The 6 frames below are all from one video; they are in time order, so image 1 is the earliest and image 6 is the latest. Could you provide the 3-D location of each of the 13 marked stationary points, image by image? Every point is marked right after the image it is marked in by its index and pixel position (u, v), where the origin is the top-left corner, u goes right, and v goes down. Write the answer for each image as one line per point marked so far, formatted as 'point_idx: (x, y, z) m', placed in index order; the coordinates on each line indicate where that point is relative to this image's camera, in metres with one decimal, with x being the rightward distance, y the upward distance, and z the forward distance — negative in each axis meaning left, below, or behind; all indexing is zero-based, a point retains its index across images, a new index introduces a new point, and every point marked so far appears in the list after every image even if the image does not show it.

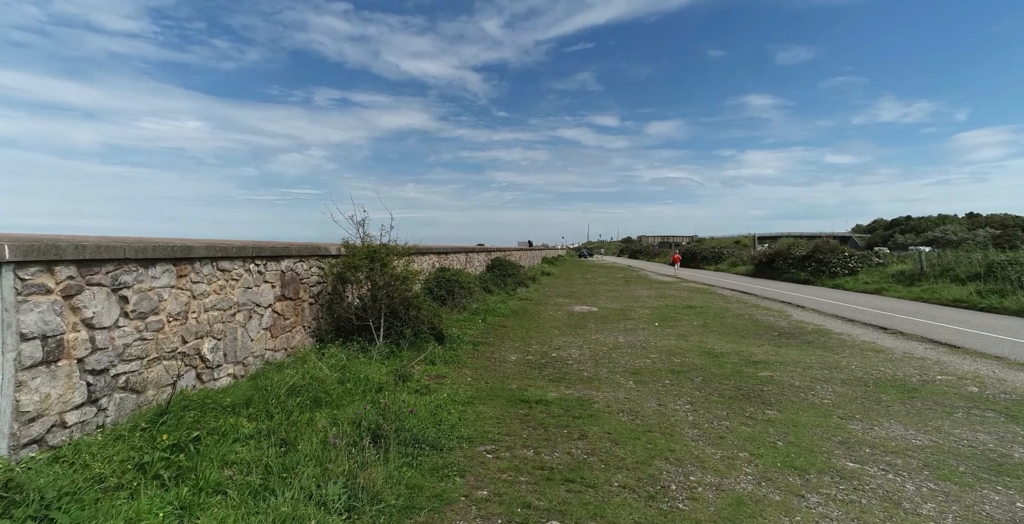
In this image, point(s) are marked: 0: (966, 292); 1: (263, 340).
0: (+11.9, -0.8, +12.8) m
1: (-2.5, -0.8, +4.9) m
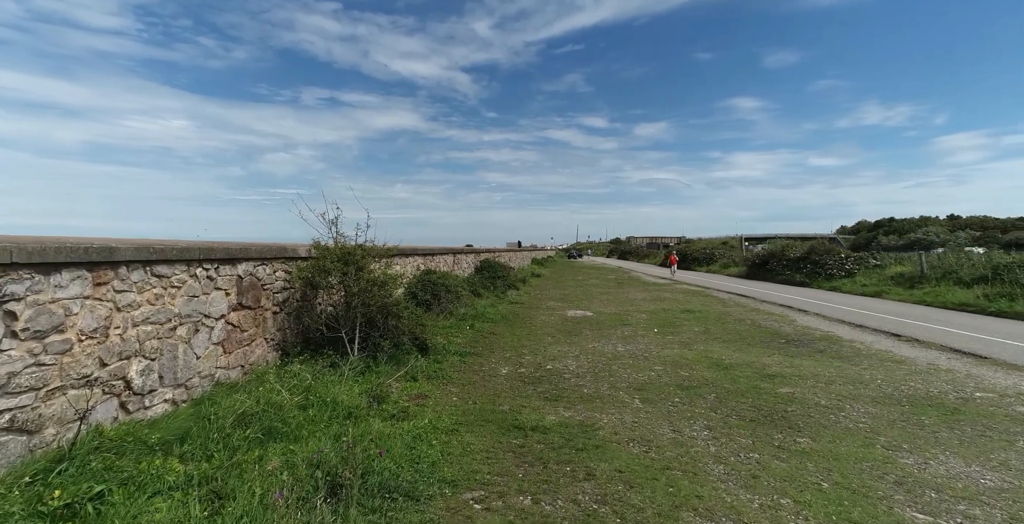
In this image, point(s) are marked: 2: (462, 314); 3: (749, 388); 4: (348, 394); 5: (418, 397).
0: (+11.6, -0.9, +12.4) m
1: (-2.5, -0.8, +4.1) m
2: (-1.0, -1.1, +10.0) m
3: (+2.6, -1.4, +5.4) m
4: (-1.4, -1.2, +4.3) m
5: (-0.9, -1.4, +4.9) m
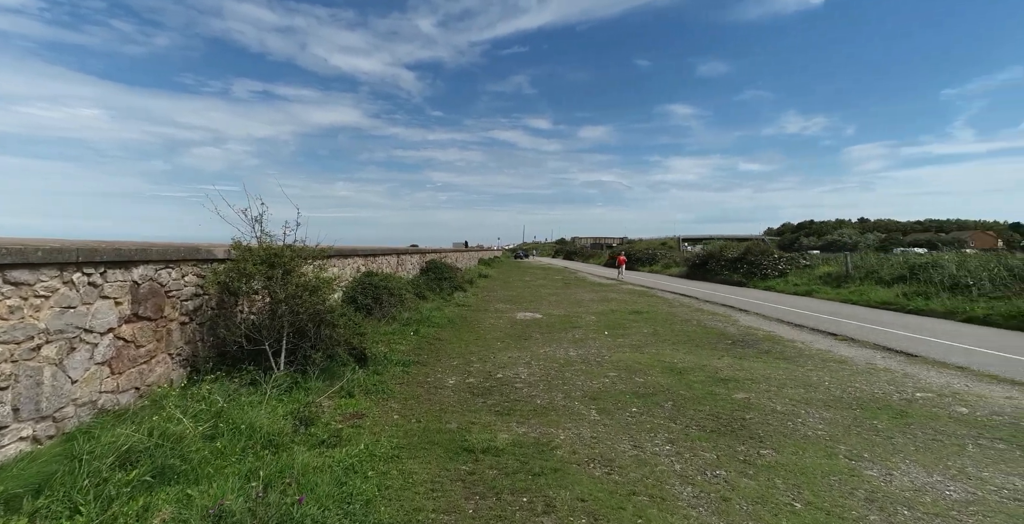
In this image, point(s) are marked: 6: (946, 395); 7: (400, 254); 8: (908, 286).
0: (+10.3, -0.9, +13.2) m
1: (-2.9, -0.8, +3.4) m
2: (-2.0, -1.1, +9.4) m
3: (+2.1, -1.4, +5.3) m
4: (-1.8, -1.2, +3.7) m
5: (-1.4, -1.4, +4.4) m
6: (+4.5, -1.4, +5.0) m
7: (-3.2, +0.2, +14.1) m
8: (+10.8, -0.7, +13.3) m
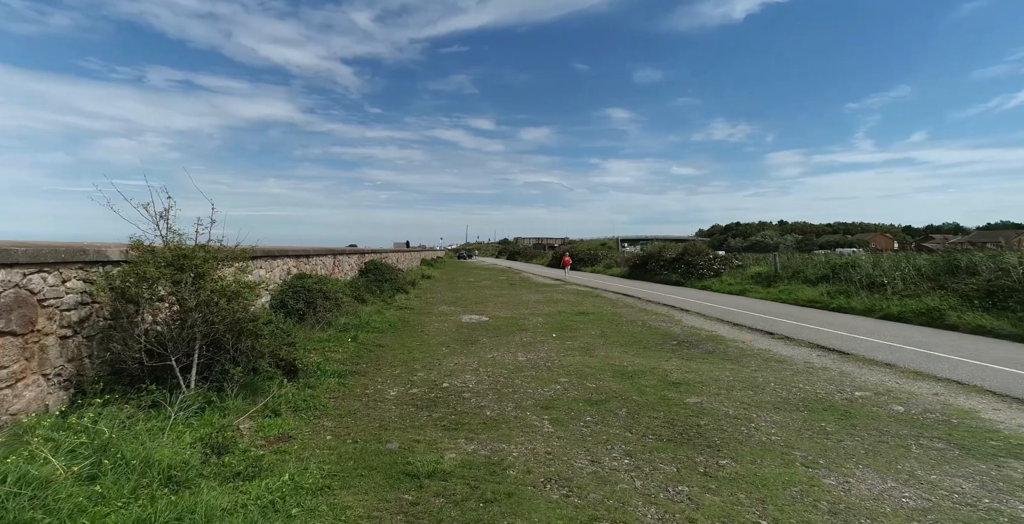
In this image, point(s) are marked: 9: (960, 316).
0: (+8.7, -0.9, +14.0) m
1: (-3.2, -0.9, +2.8) m
2: (-3.0, -1.1, +8.8) m
3: (+1.5, -1.5, +5.2) m
4: (-2.2, -1.2, +3.2) m
5: (-1.8, -1.4, +3.8) m
6: (+3.9, -1.4, +5.2) m
7: (-4.8, +0.2, +13.3) m
8: (+9.3, -0.7, +14.2) m
9: (+8.4, -1.0, +9.2) m
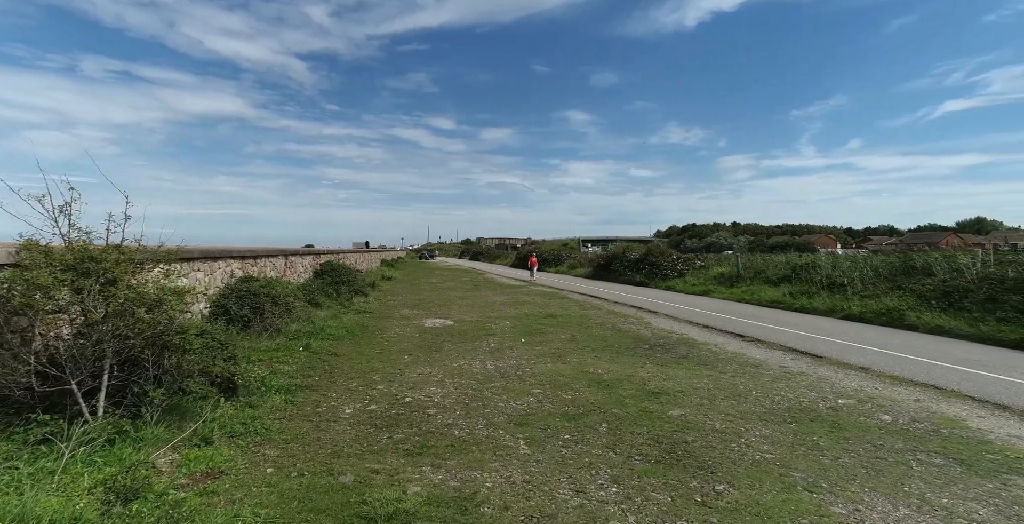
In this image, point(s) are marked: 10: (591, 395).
0: (+7.7, -0.9, +14.2) m
1: (-3.3, -0.9, +2.0) m
2: (-3.6, -1.1, +8.1) m
3: (+1.2, -1.5, +4.8) m
4: (-2.3, -1.2, +2.5) m
5: (-2.0, -1.4, +3.2) m
6: (+3.6, -1.4, +5.0) m
7: (-5.7, +0.1, +12.5) m
8: (+8.2, -0.7, +14.4) m
9: (+7.8, -1.0, +9.3) m
10: (+0.9, -1.5, +5.5) m
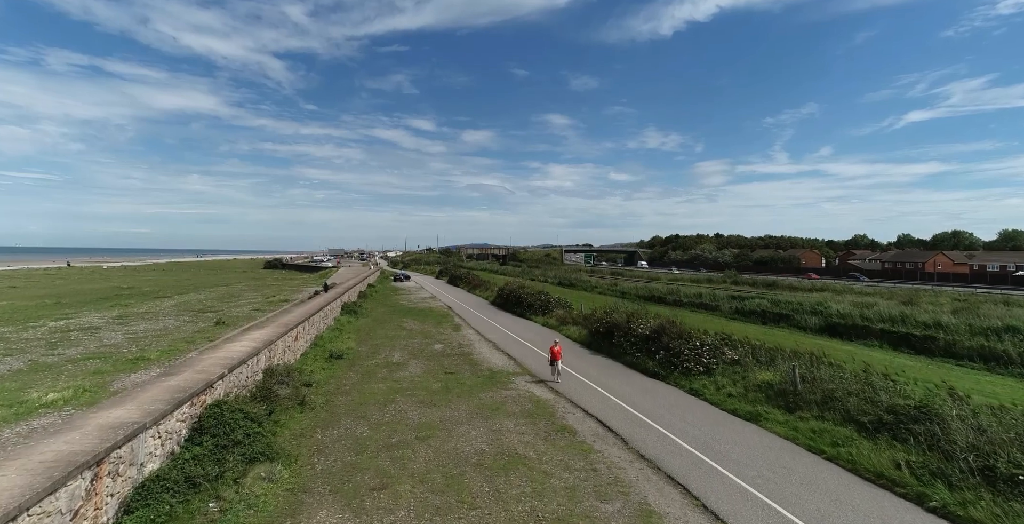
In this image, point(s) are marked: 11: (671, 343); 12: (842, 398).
0: (+7.4, -3.9, +9.5) m
1: (-3.2, -3.8, -3.0) m
2: (-3.7, -4.1, +3.0) m
3: (+1.2, -4.4, -0.1) m
4: (-2.2, -4.2, -2.5) m
5: (-2.0, -4.4, -1.8) m
6: (+3.6, -4.4, +0.3) m
7: (-6.0, -2.8, +7.3) m
8: (+7.8, -3.7, +9.8) m
9: (+7.6, -4.0, +4.7) m
10: (+0.8, -4.4, +0.6) m
11: (+5.9, -2.9, +17.9) m
12: (+8.1, -3.3, +12.0) m
